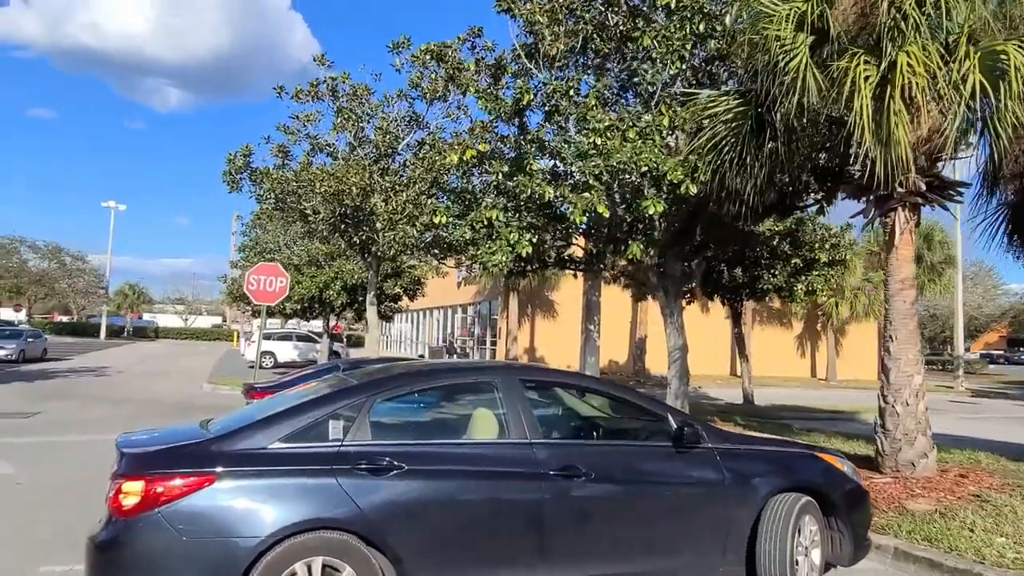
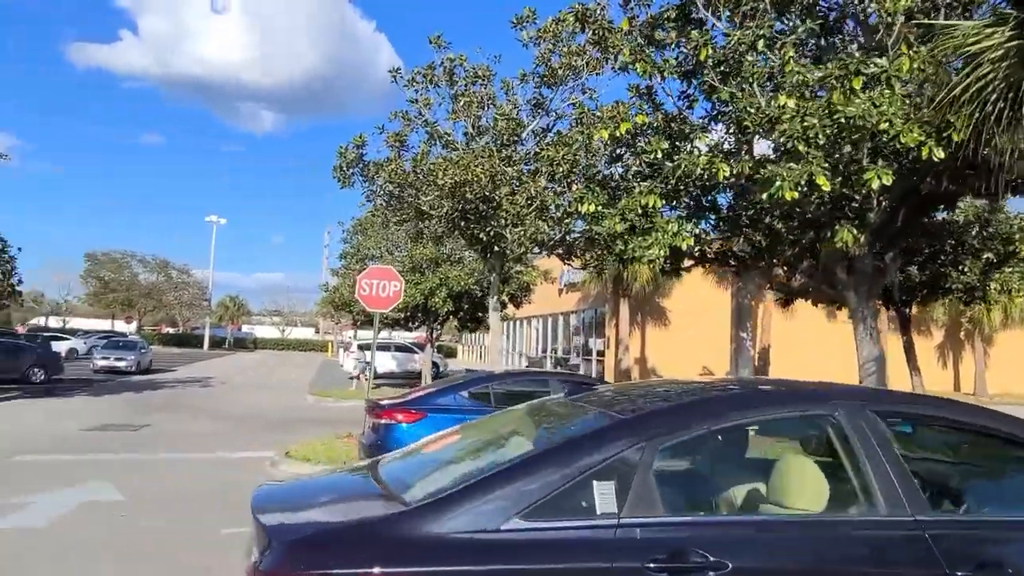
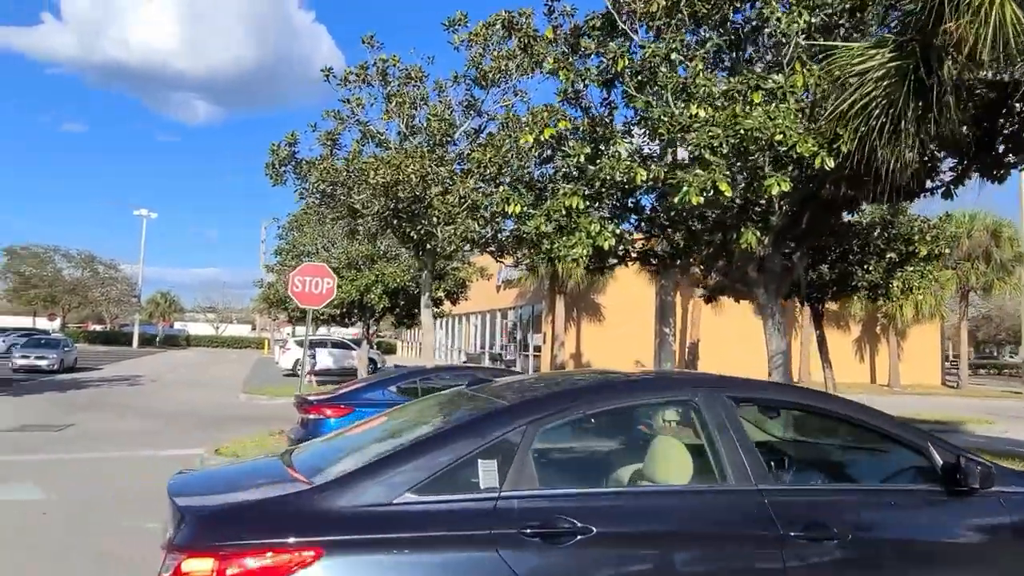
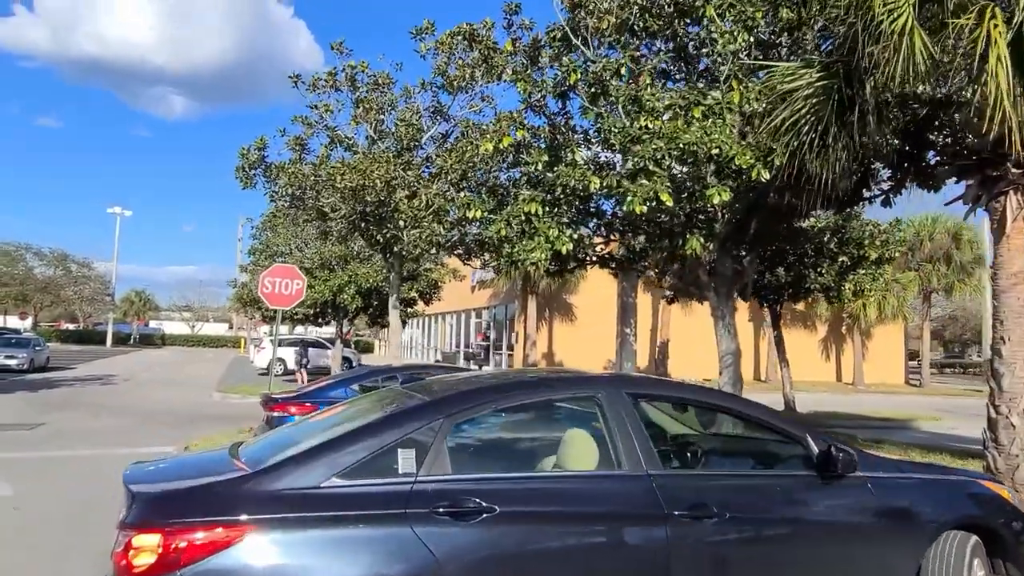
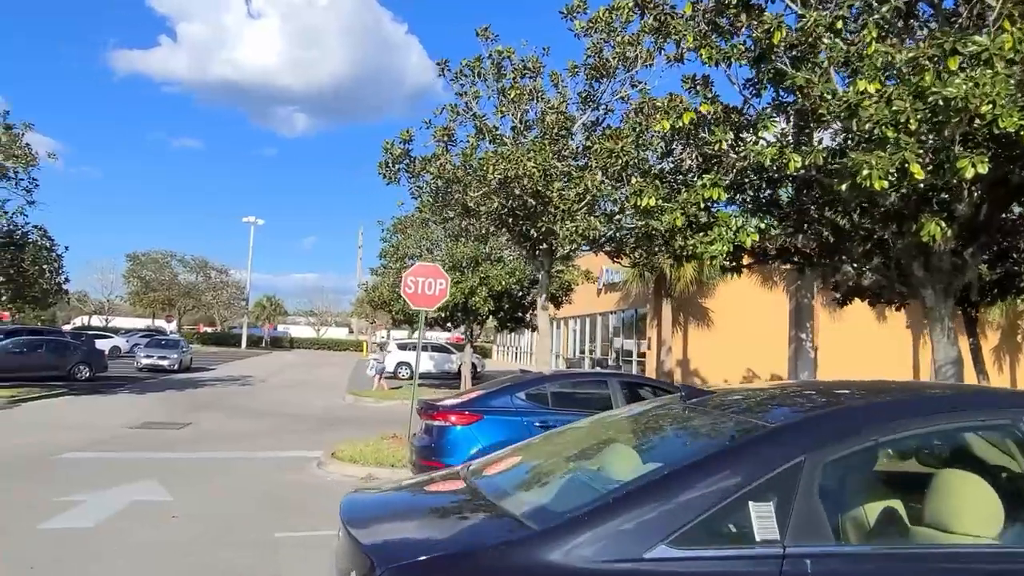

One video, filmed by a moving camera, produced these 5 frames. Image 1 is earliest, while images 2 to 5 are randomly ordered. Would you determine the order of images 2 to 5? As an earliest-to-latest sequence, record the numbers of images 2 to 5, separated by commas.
4, 3, 2, 5
